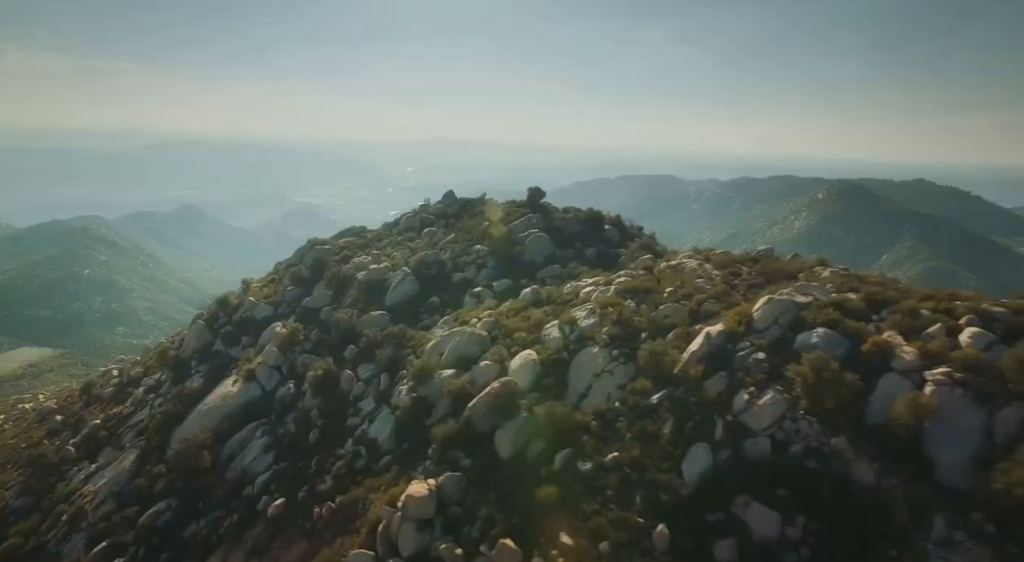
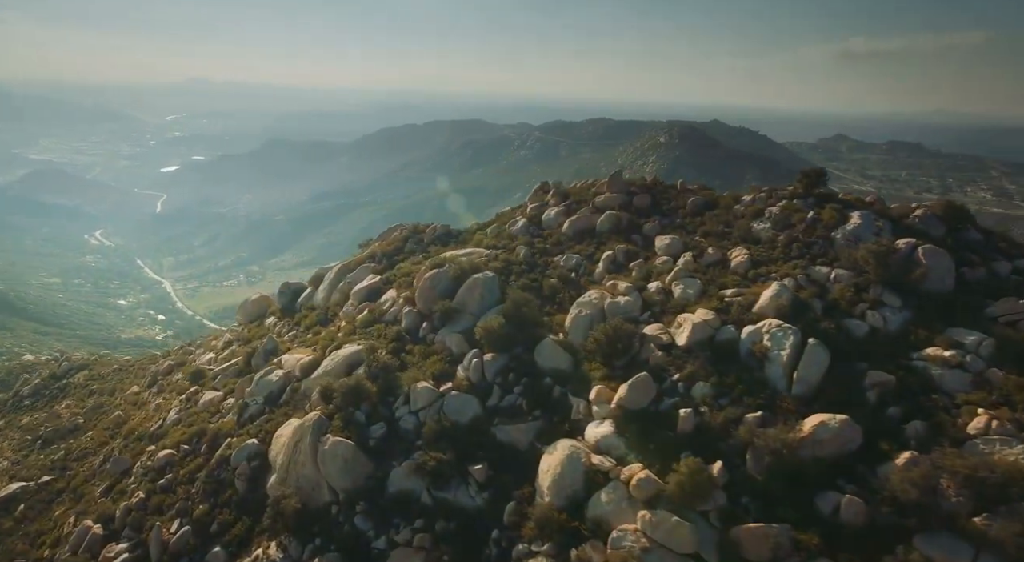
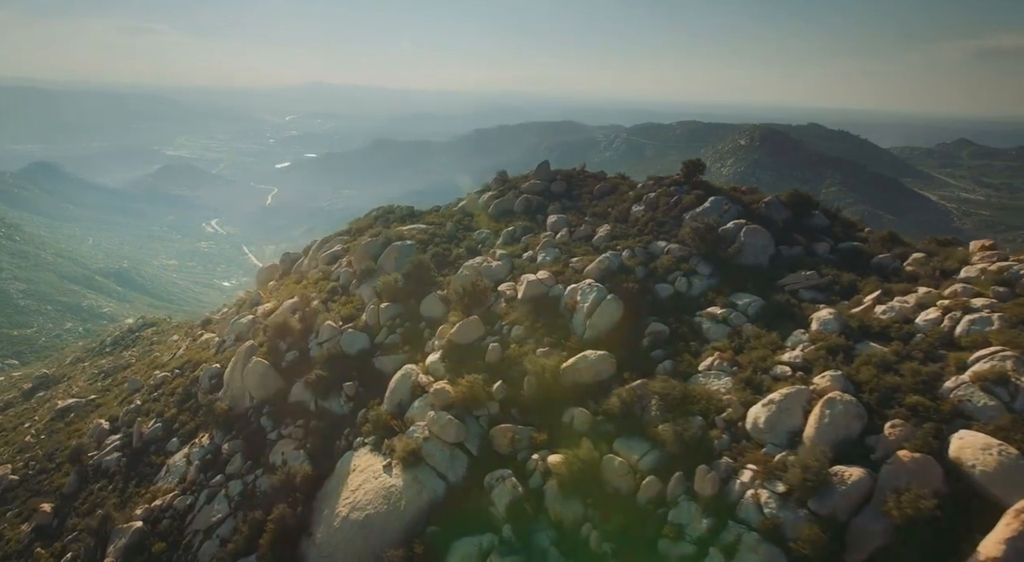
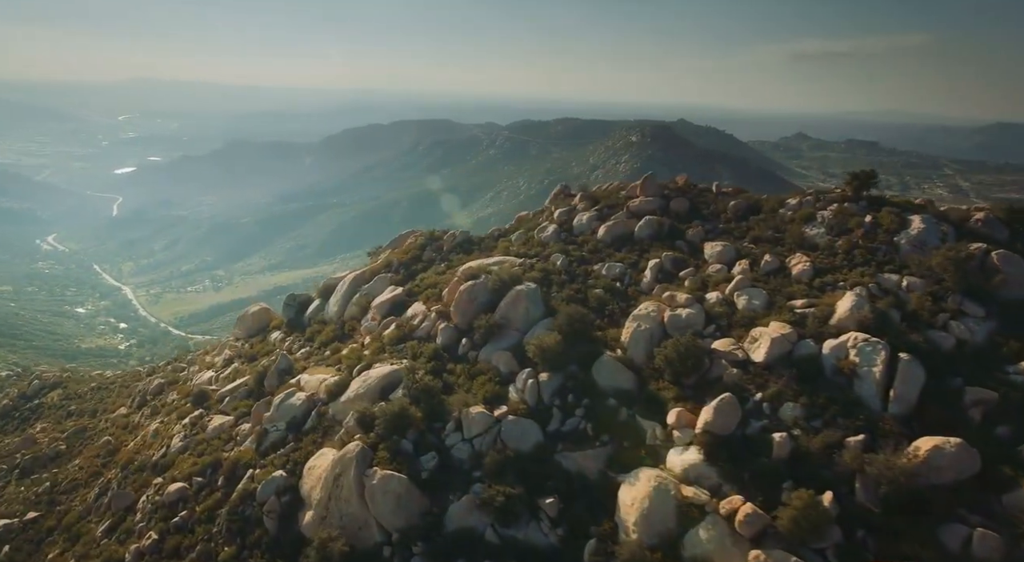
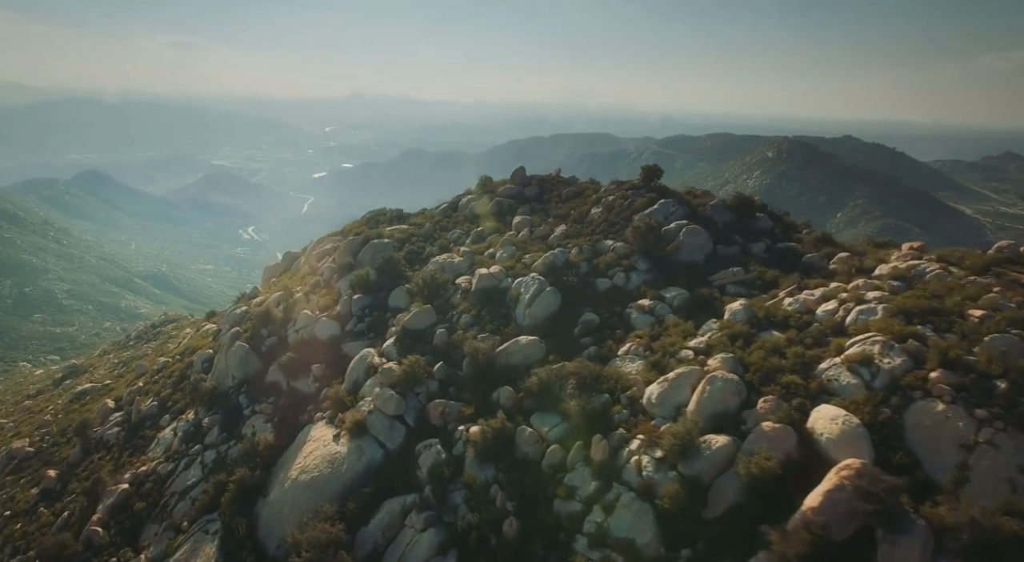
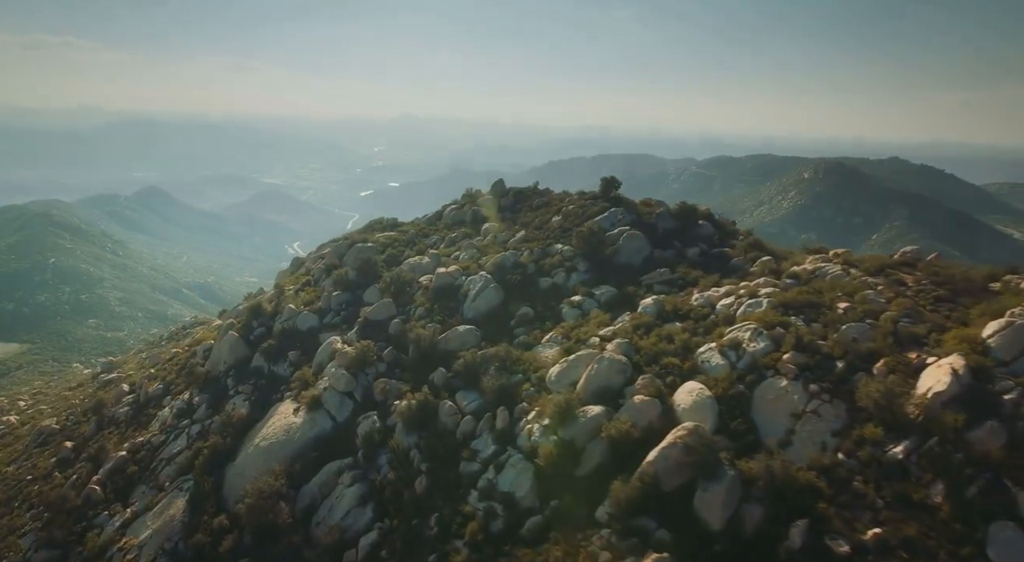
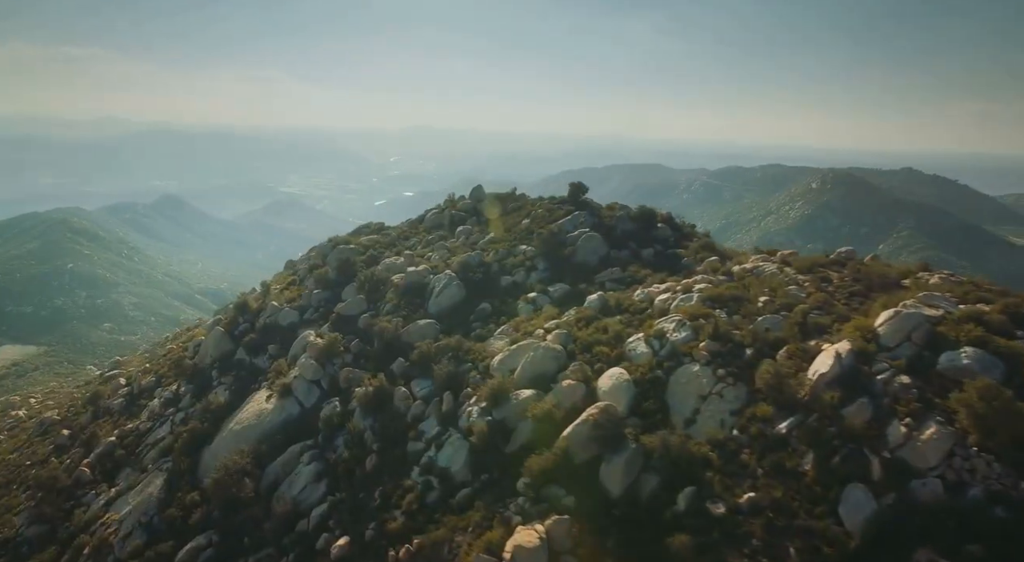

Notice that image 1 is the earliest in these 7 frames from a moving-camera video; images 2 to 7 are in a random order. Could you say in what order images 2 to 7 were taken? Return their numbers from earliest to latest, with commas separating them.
7, 6, 5, 3, 2, 4
